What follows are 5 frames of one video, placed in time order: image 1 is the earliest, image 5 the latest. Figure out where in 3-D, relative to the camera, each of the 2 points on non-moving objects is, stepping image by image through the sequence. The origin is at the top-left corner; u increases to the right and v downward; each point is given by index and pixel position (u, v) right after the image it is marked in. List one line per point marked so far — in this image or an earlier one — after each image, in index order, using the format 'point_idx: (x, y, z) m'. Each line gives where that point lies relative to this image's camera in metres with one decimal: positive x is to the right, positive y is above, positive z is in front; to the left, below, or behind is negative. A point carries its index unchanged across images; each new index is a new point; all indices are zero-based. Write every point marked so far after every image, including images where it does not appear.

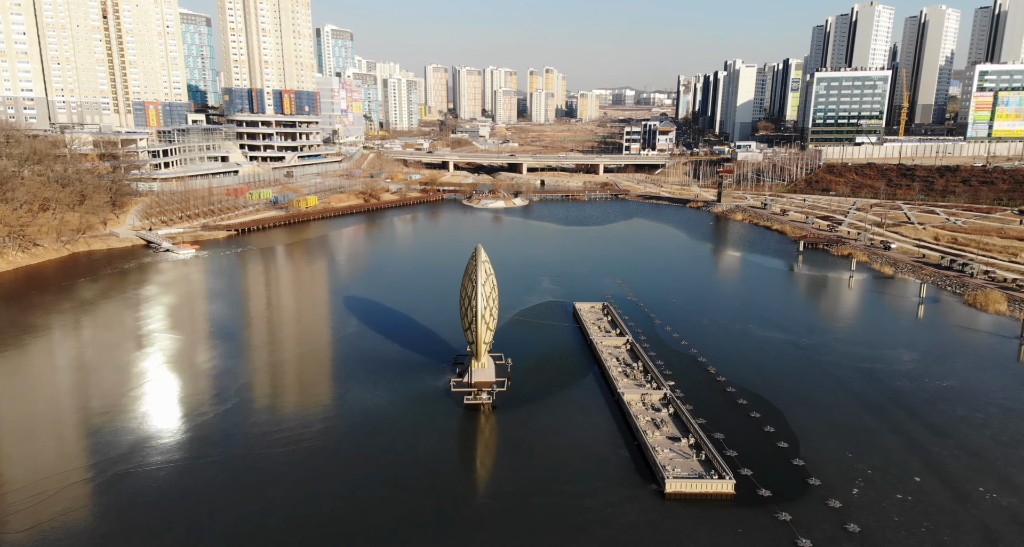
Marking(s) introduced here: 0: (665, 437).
0: (+3.1, -3.3, +14.1) m
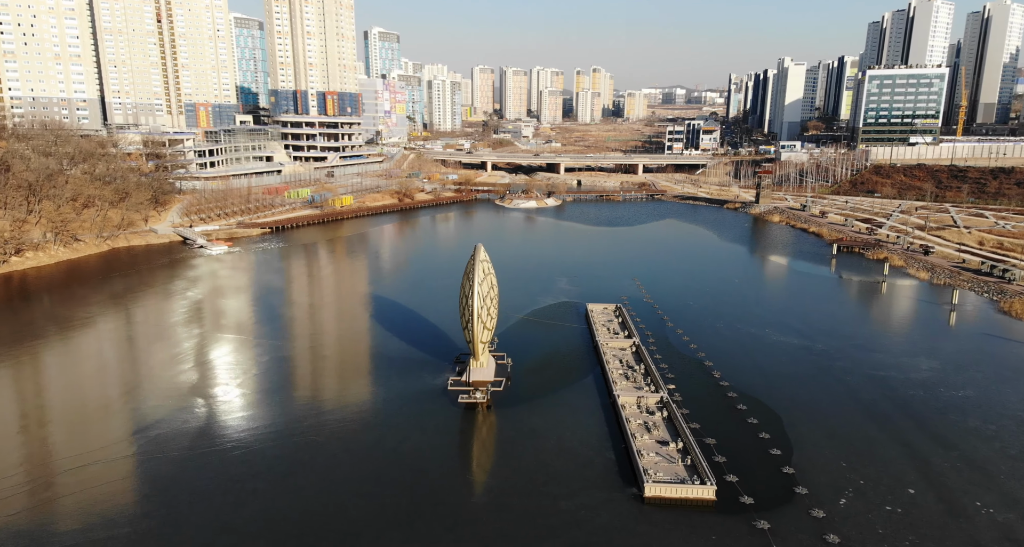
0: (+2.8, -3.3, +13.9) m
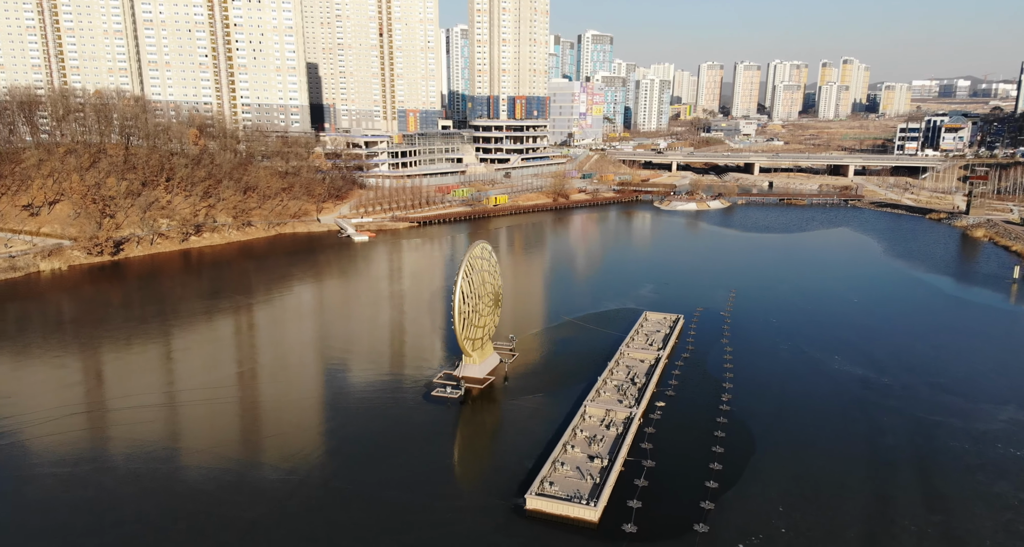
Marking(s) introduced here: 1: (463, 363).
0: (+1.4, -3.5, +13.4) m
1: (-1.3, -2.3, +17.9) m
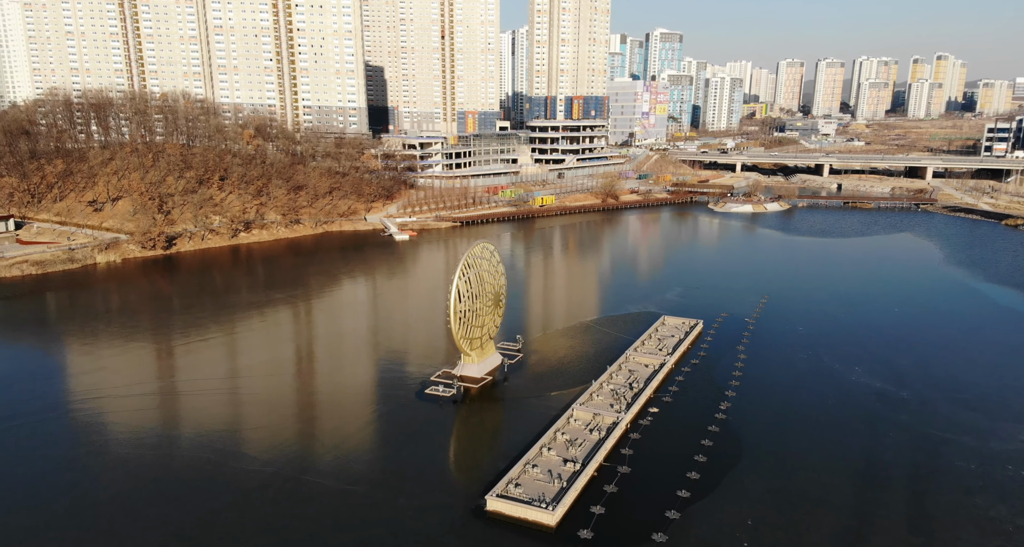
0: (+0.9, -3.5, +13.3) m
1: (-1.3, -2.3, +18.1) m
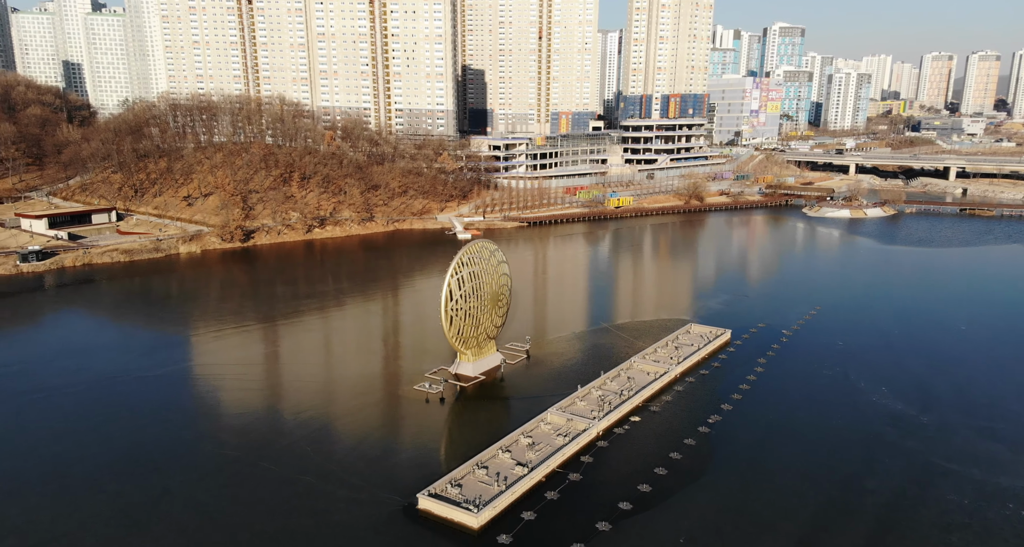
0: (0.0, -3.6, +13.3) m
1: (-1.3, -2.3, +18.3) m
